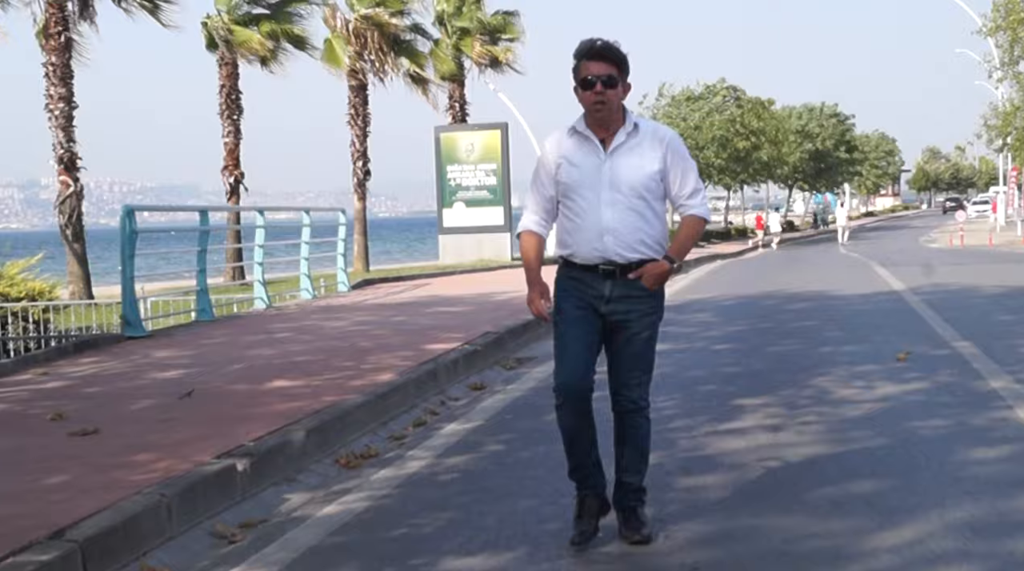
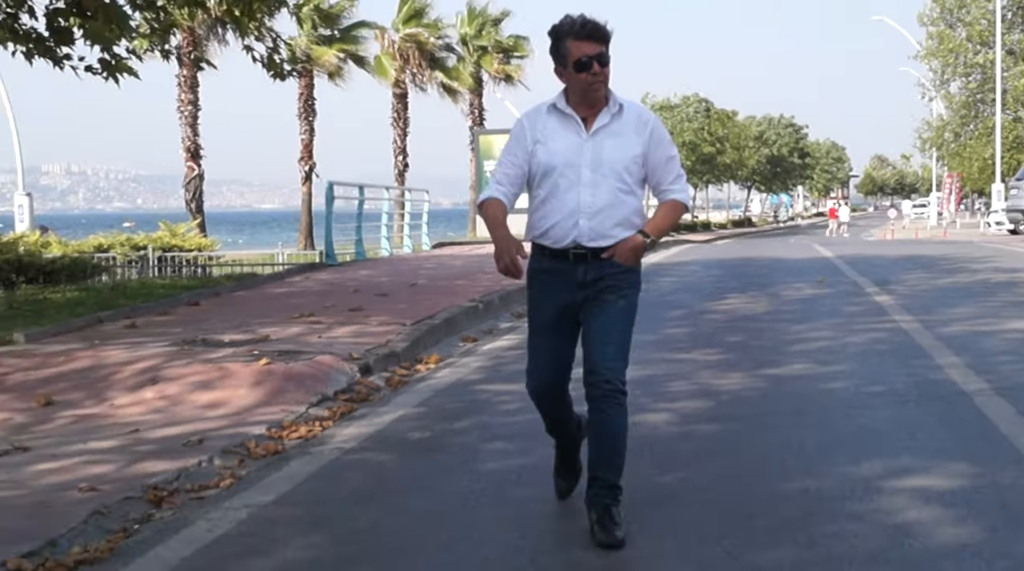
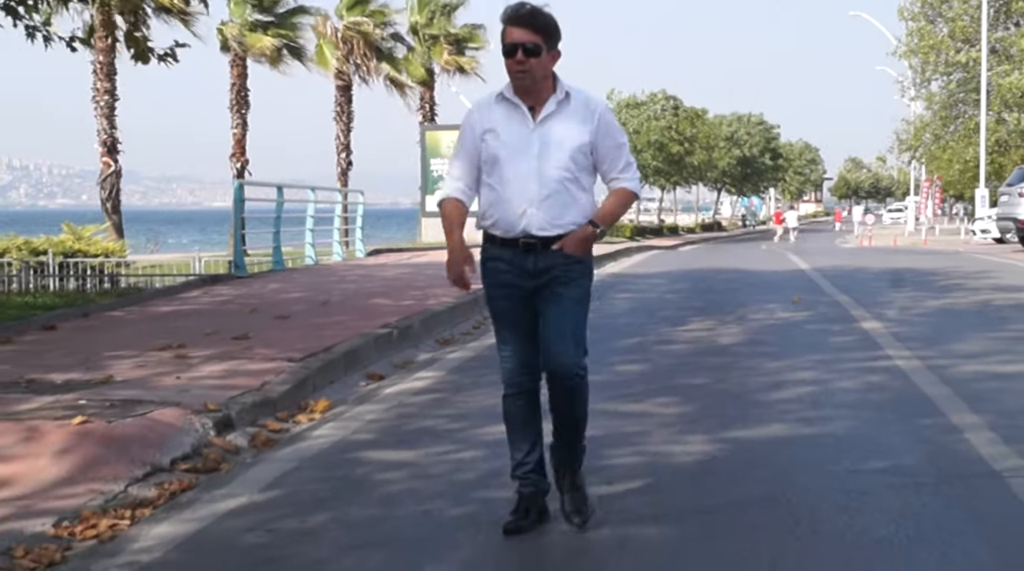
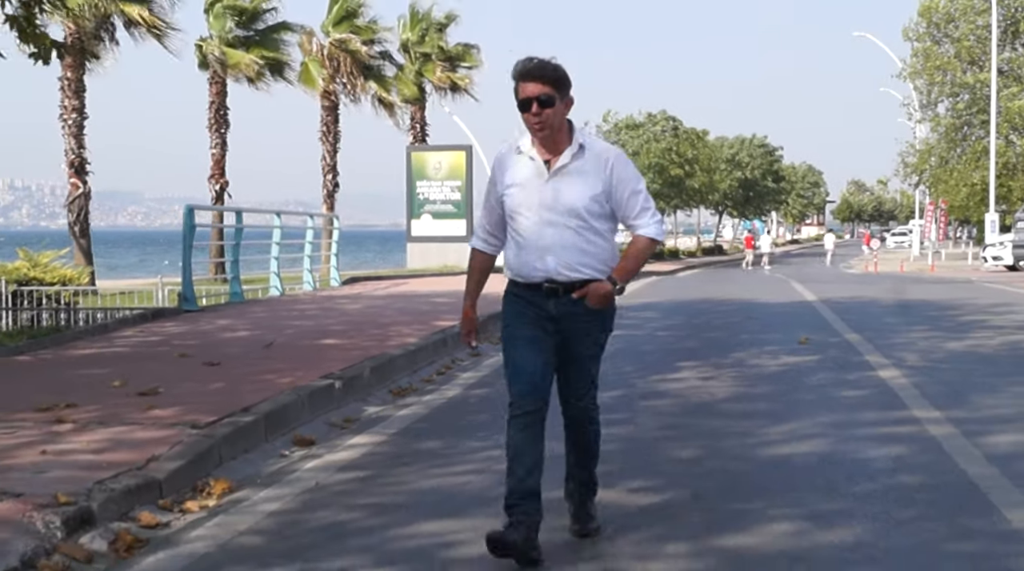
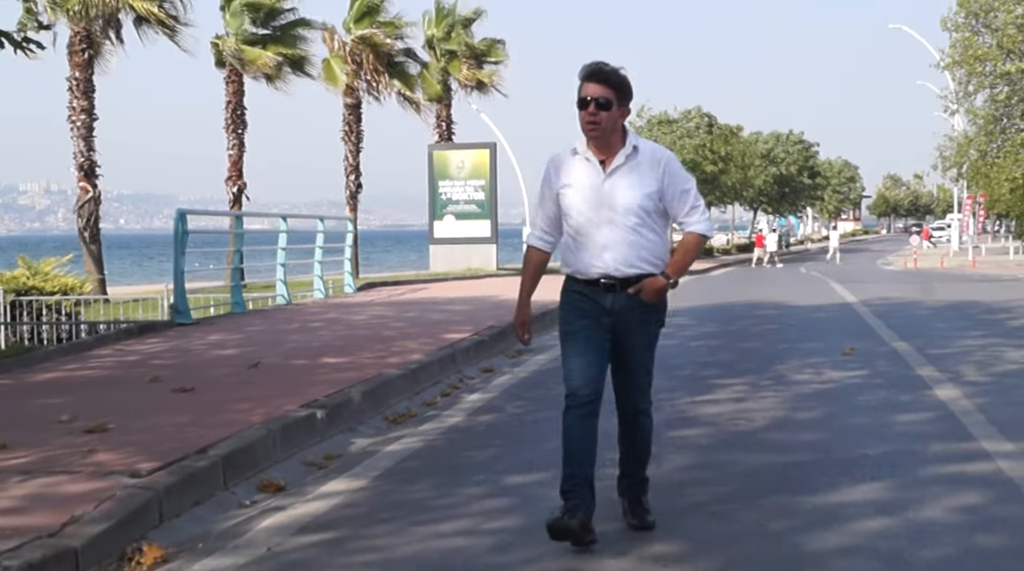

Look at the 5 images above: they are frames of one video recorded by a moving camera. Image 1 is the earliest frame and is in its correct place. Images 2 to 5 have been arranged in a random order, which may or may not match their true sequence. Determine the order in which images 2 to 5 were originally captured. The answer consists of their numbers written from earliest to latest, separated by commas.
5, 4, 3, 2
